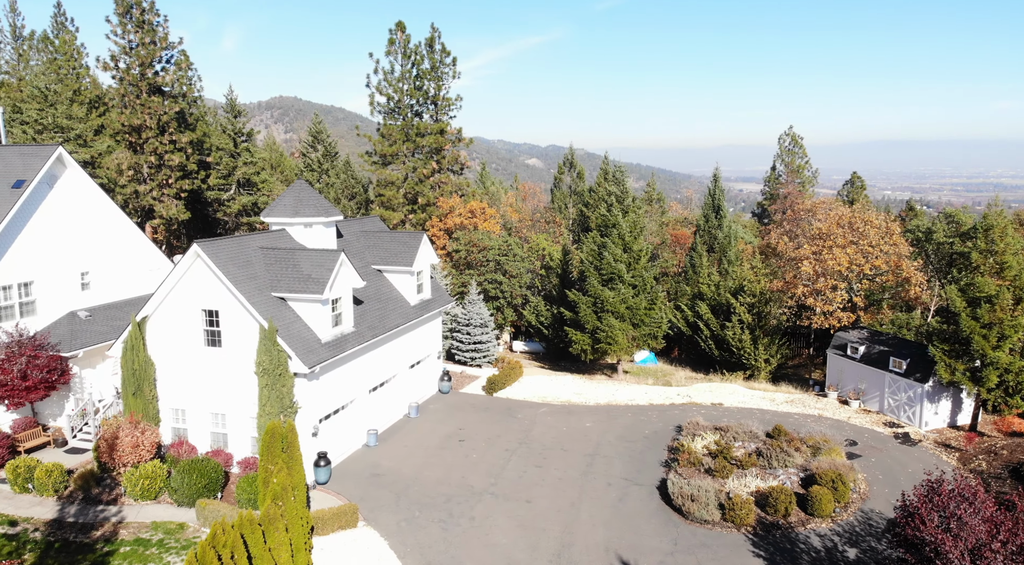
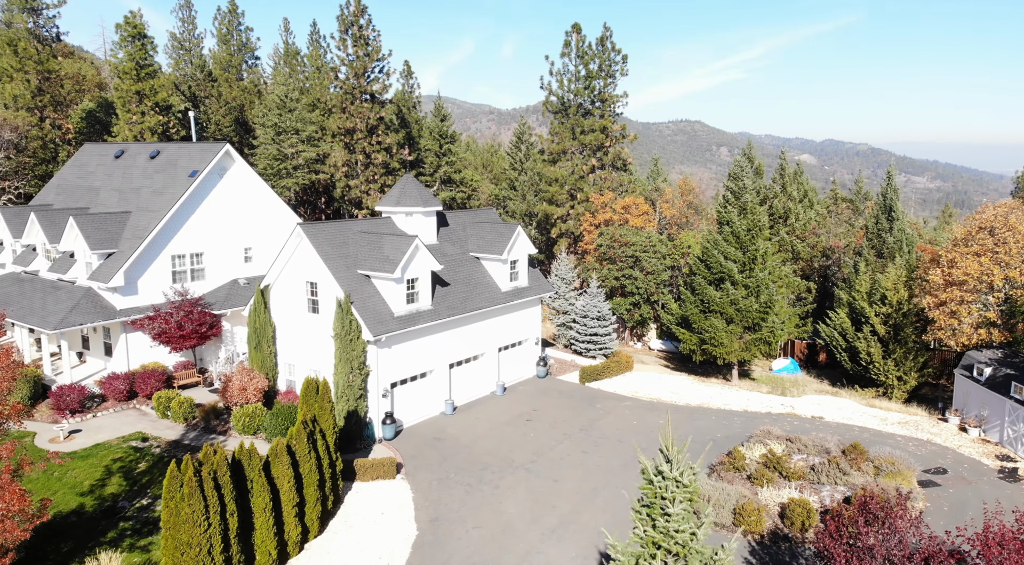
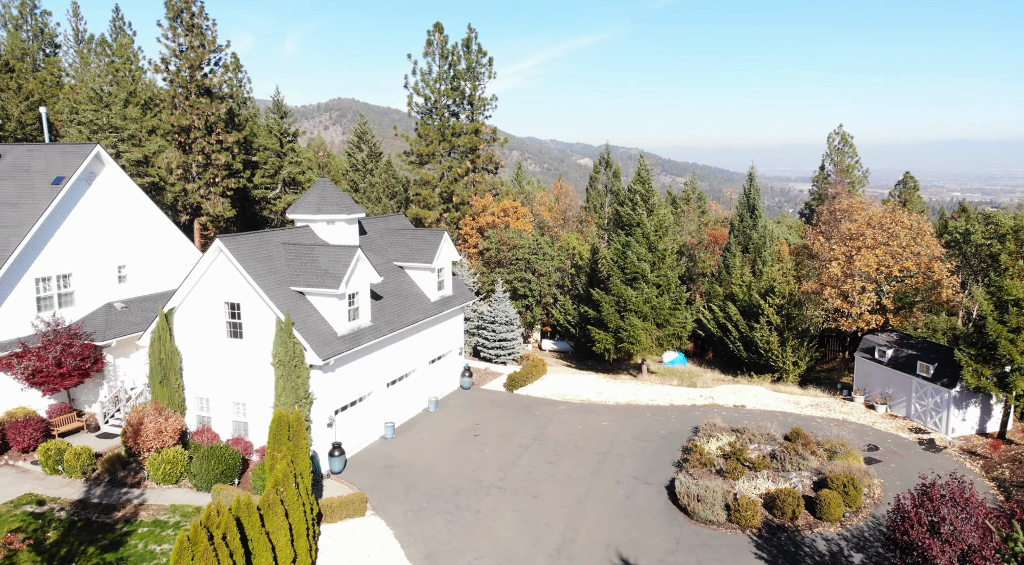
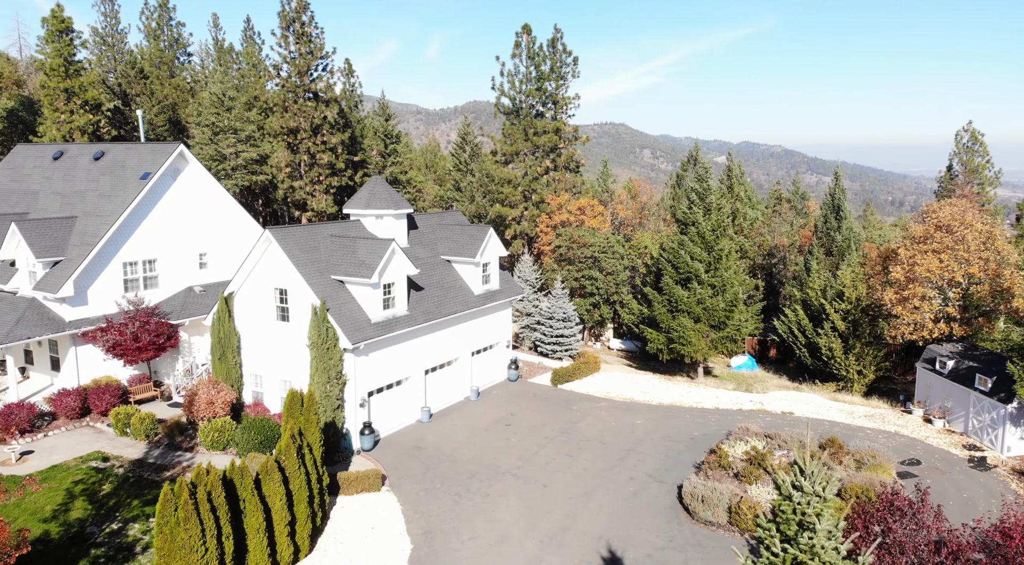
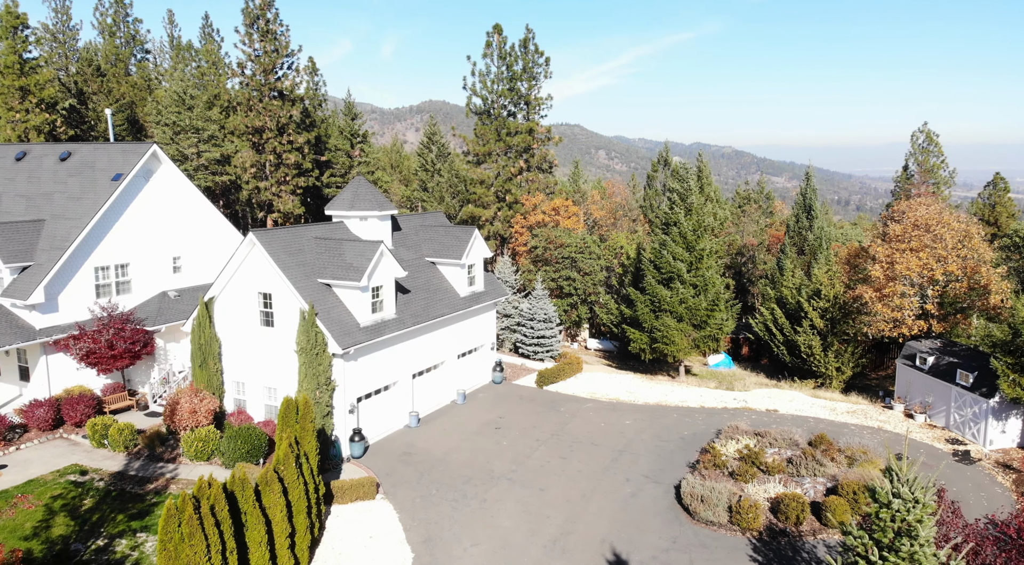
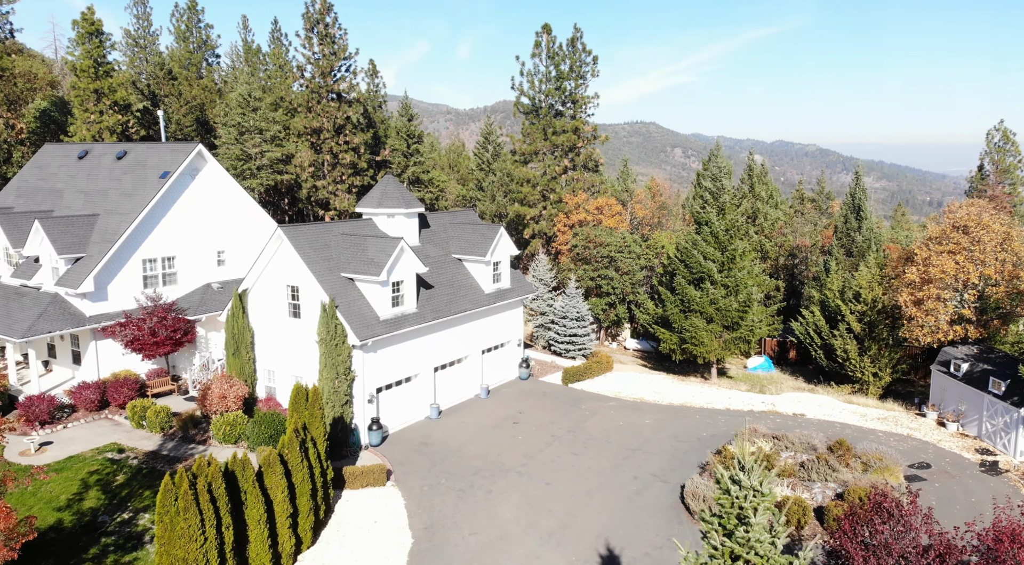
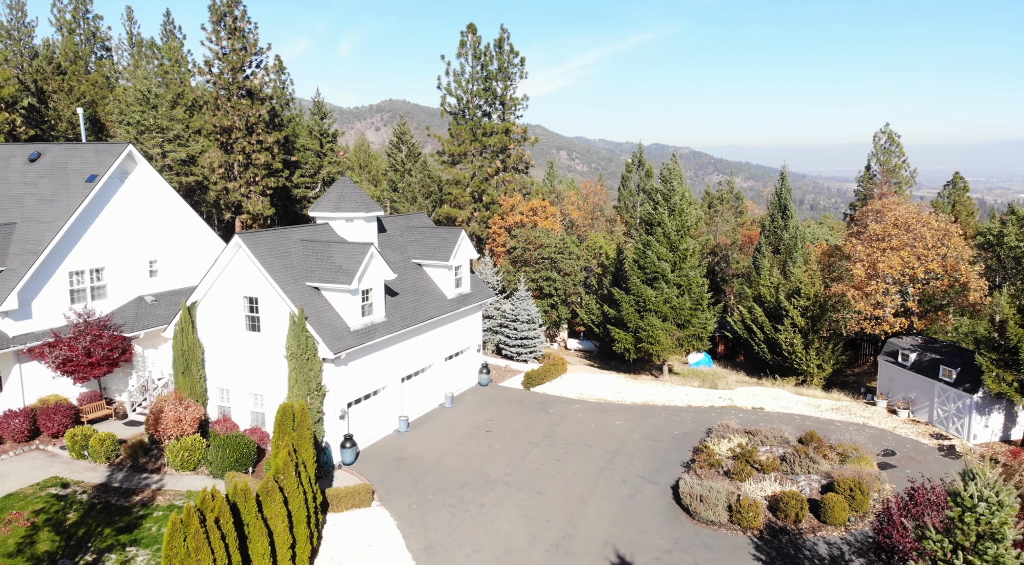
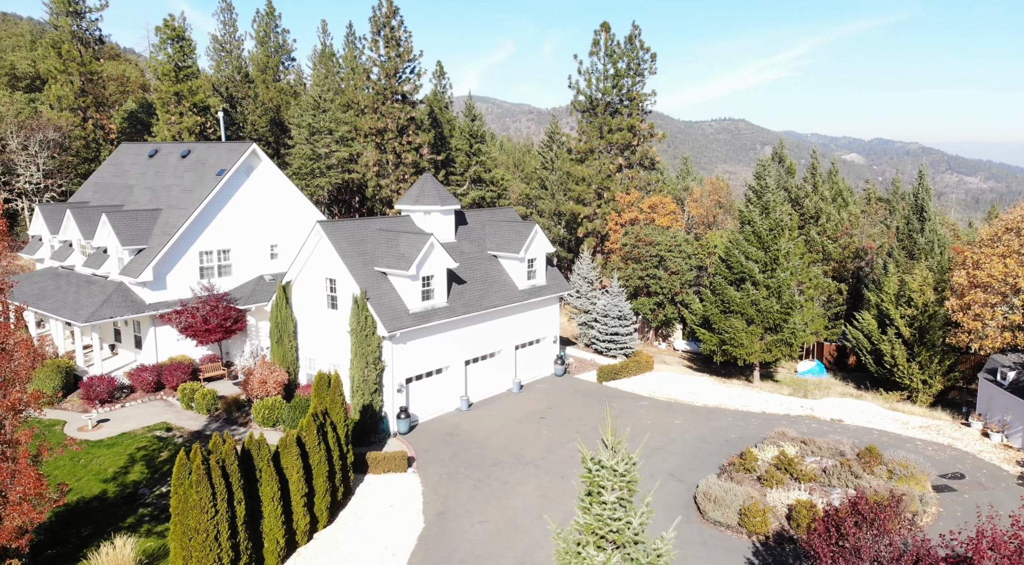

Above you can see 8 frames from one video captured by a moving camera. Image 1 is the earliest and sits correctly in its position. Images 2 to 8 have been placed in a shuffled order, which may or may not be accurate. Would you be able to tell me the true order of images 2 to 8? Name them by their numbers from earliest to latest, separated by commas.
3, 7, 5, 4, 6, 2, 8
